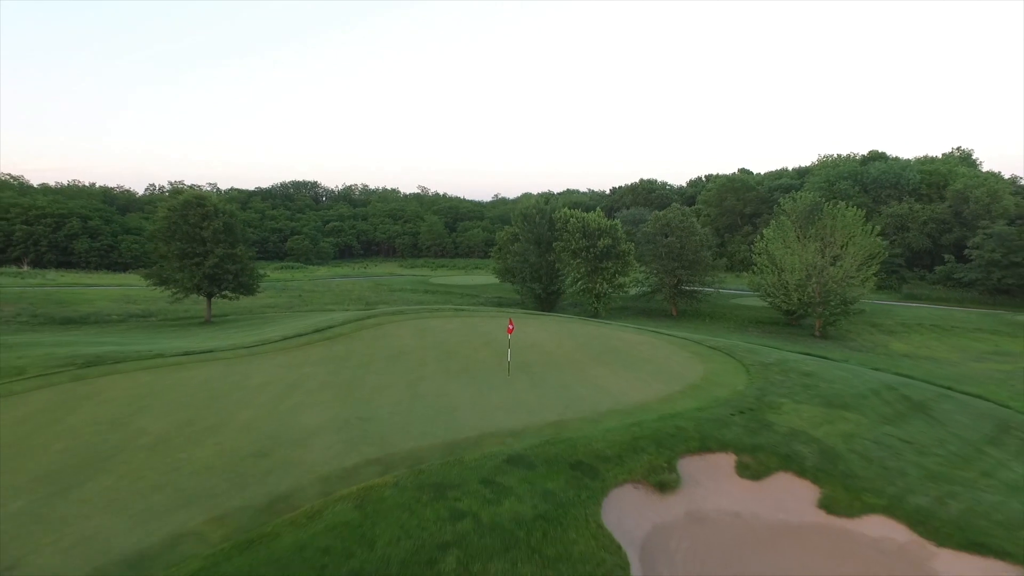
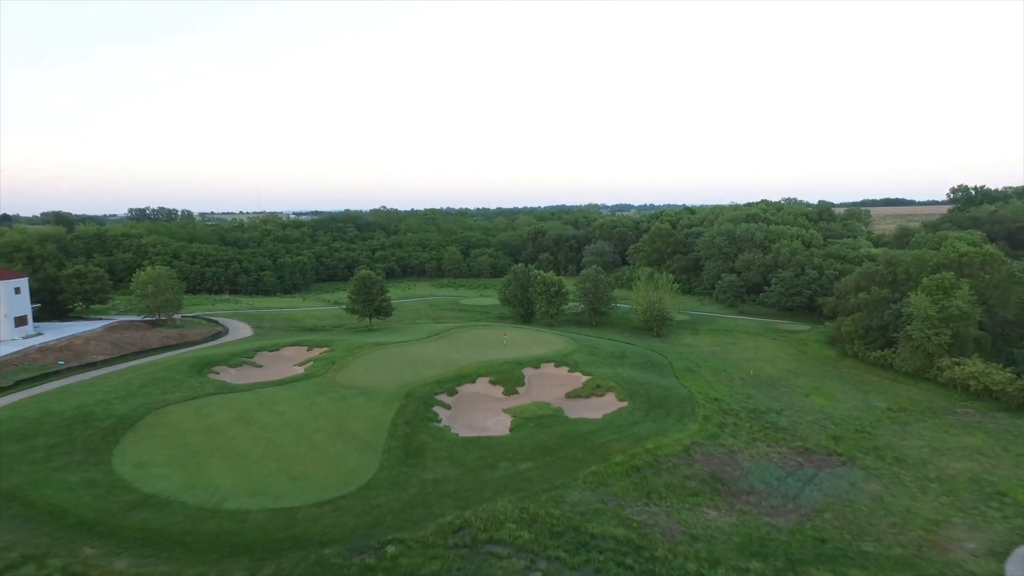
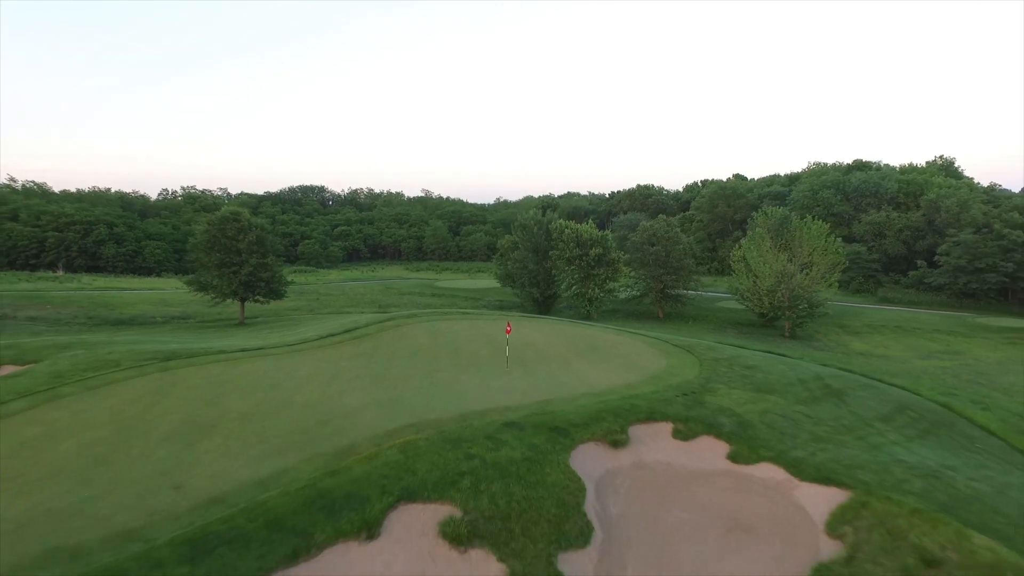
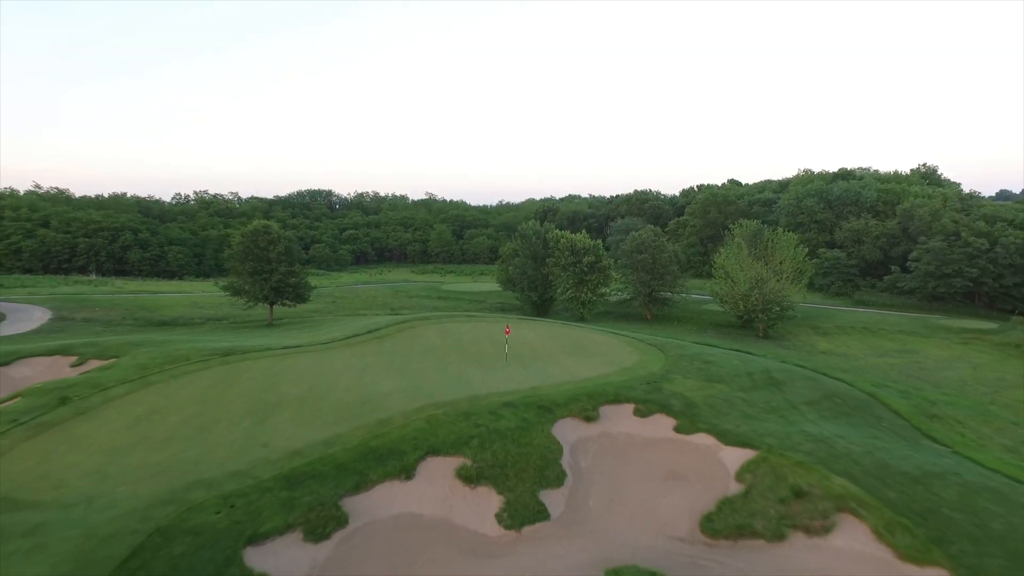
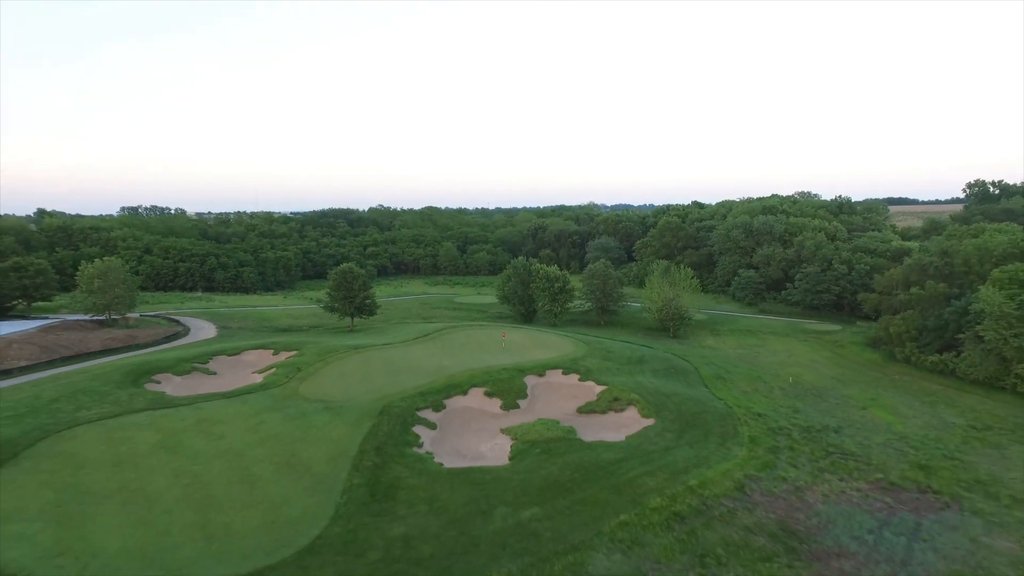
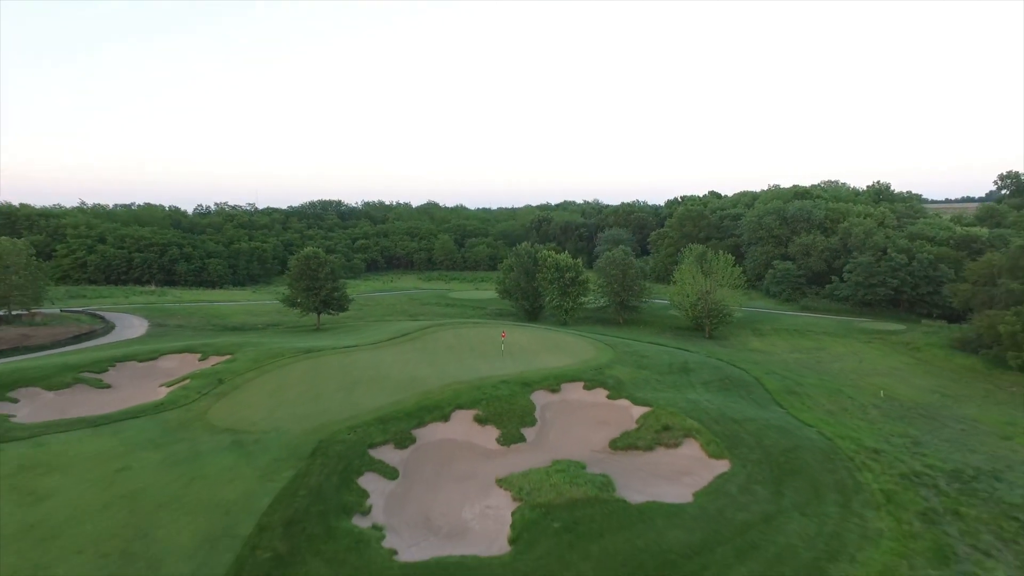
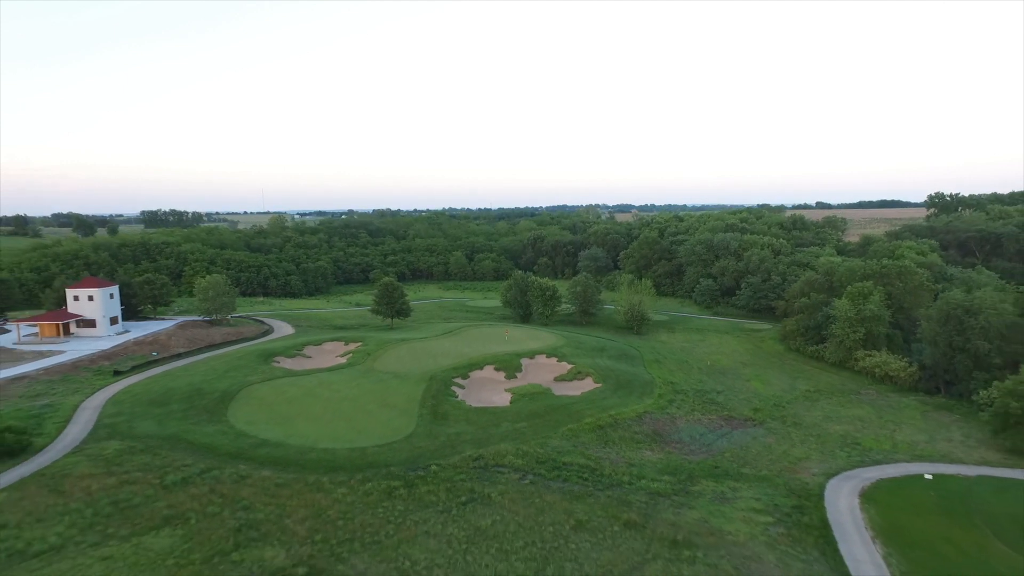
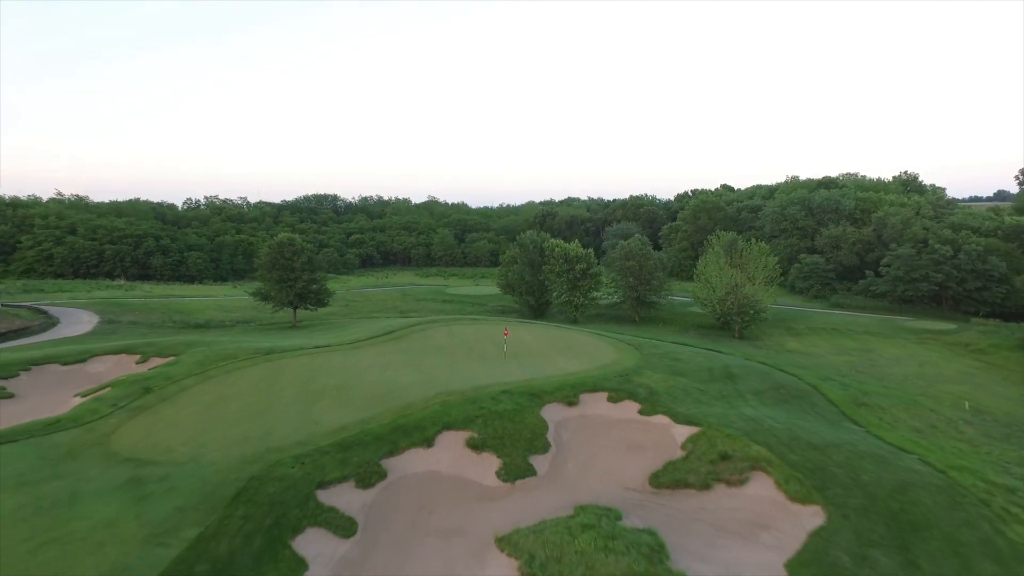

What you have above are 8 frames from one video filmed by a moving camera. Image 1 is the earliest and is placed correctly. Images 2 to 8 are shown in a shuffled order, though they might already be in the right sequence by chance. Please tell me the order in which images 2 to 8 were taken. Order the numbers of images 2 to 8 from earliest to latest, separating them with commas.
3, 4, 8, 6, 5, 2, 7
